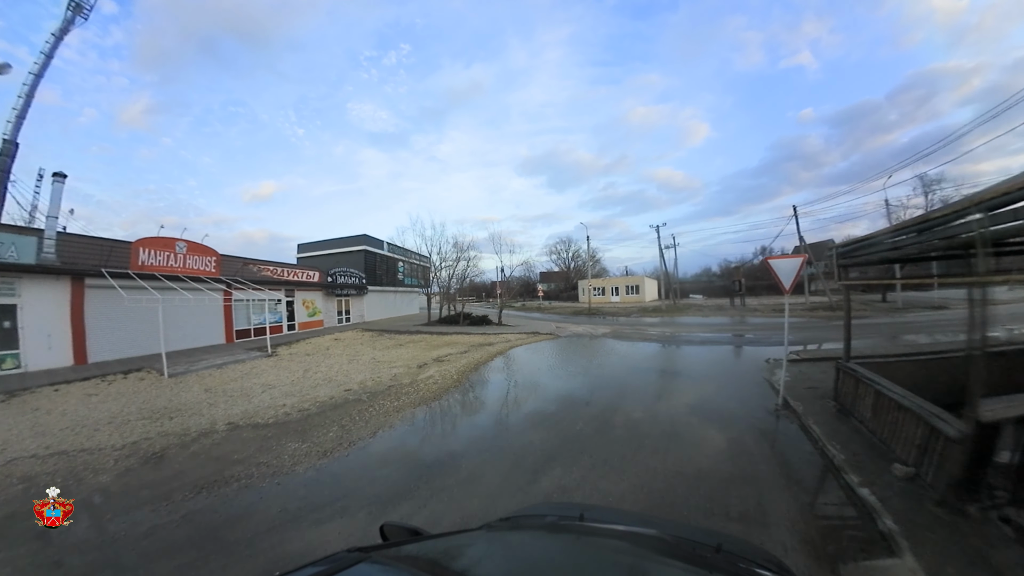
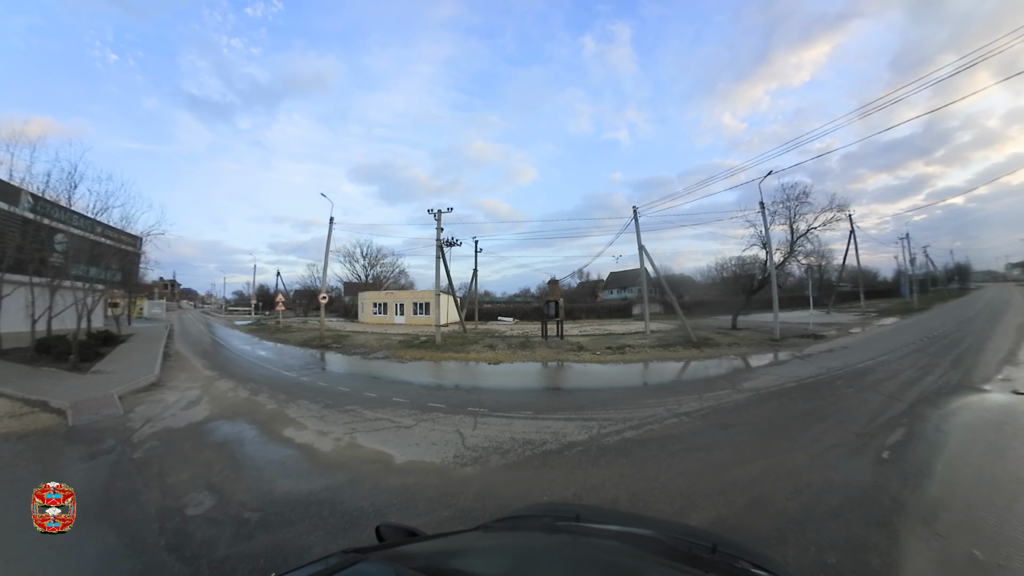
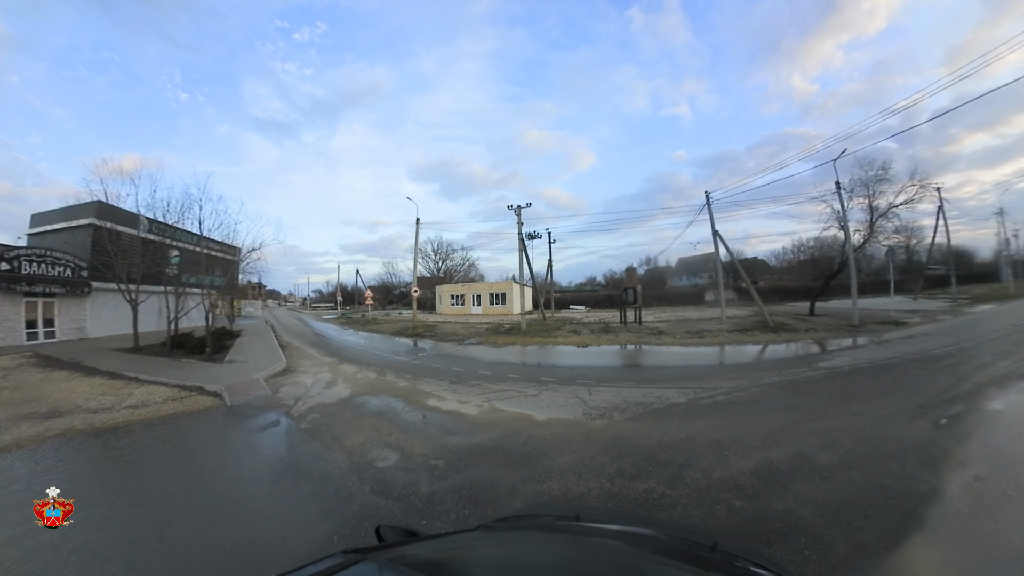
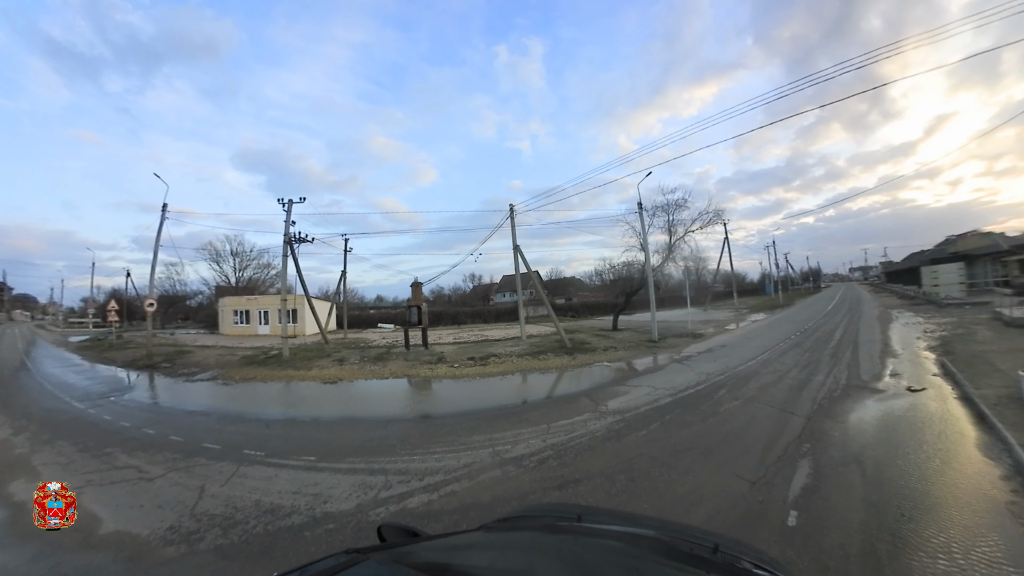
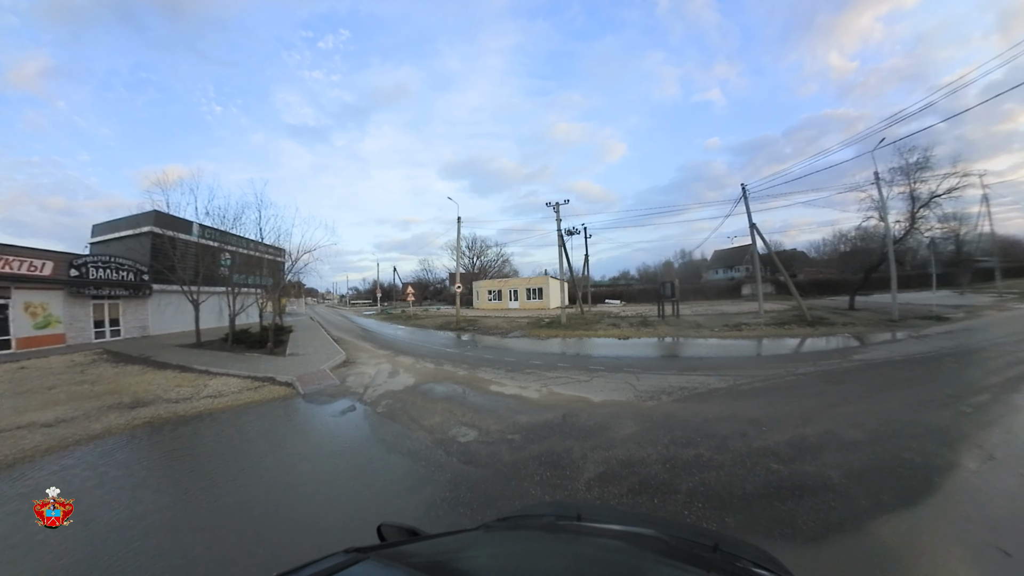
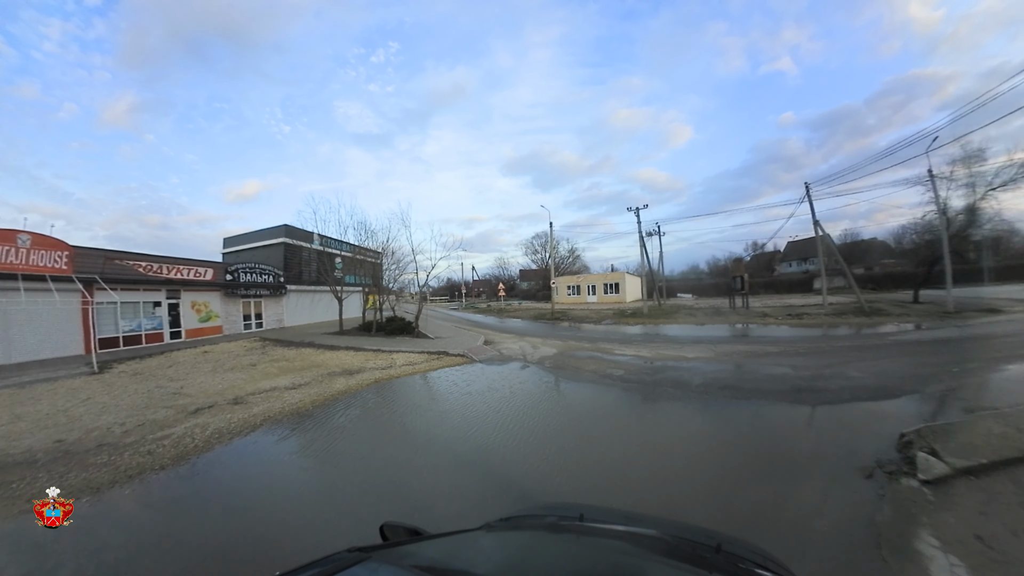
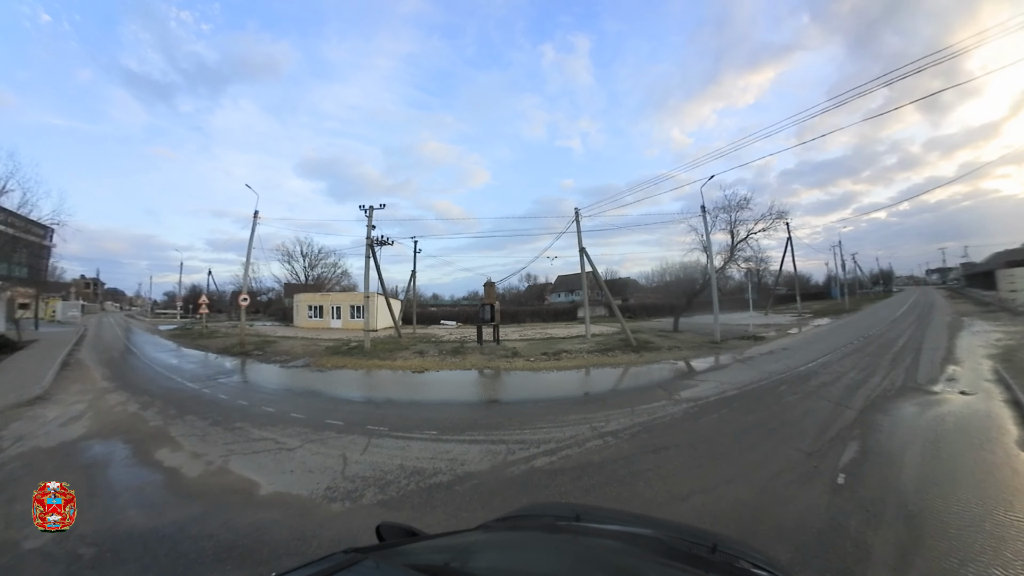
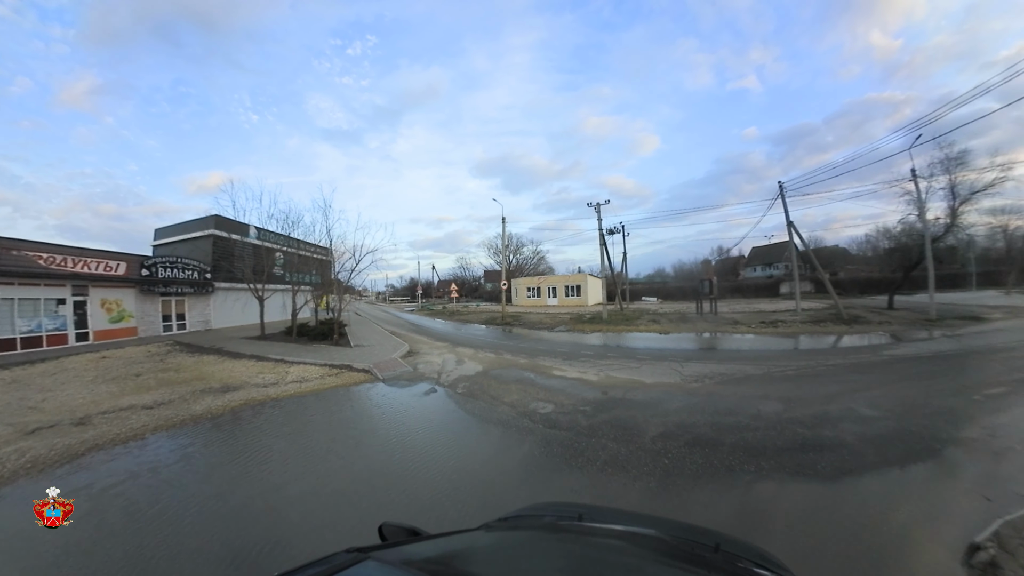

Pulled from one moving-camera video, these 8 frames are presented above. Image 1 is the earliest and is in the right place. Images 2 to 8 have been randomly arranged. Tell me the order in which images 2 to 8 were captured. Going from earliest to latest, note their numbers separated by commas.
6, 8, 5, 3, 2, 7, 4
